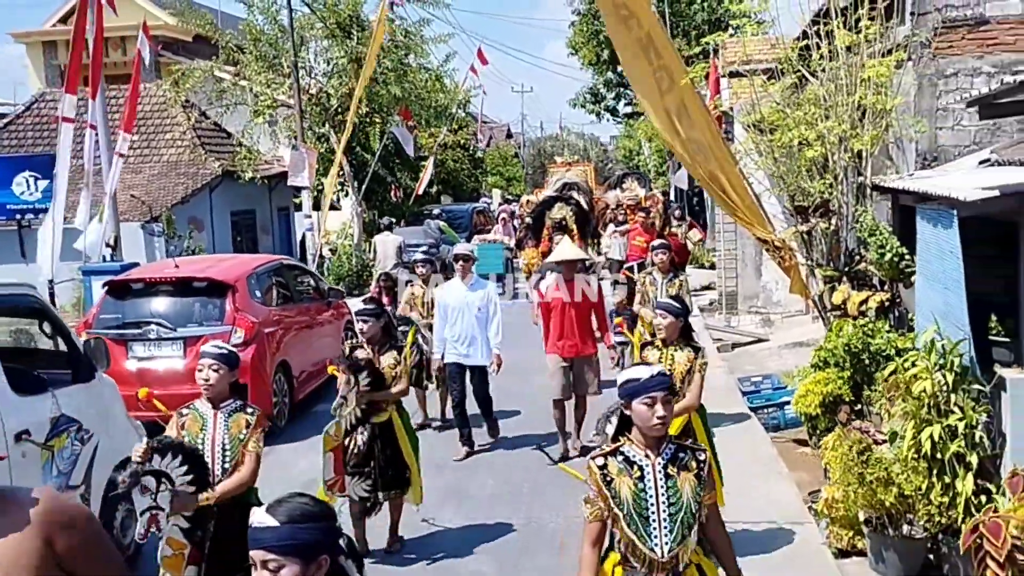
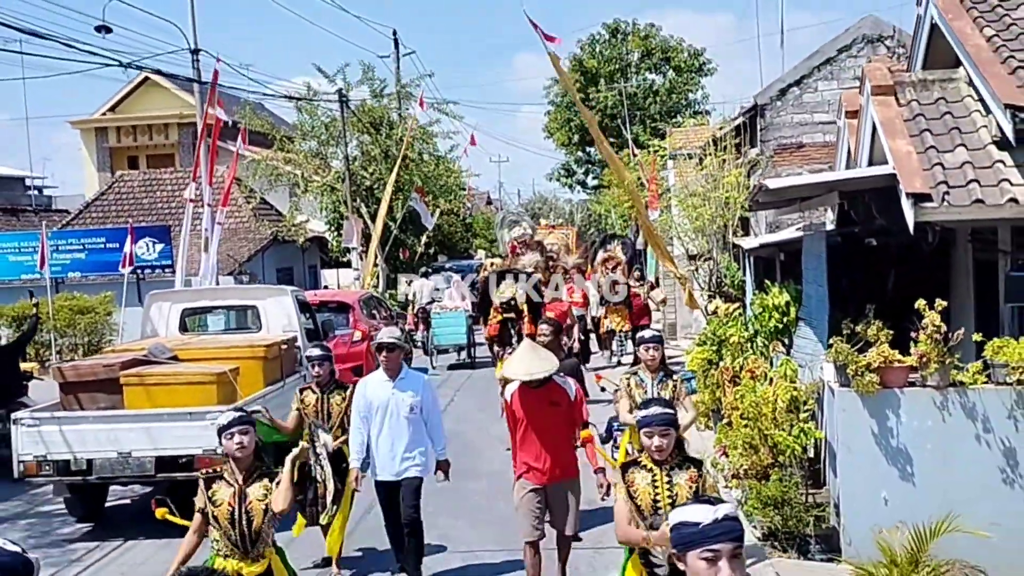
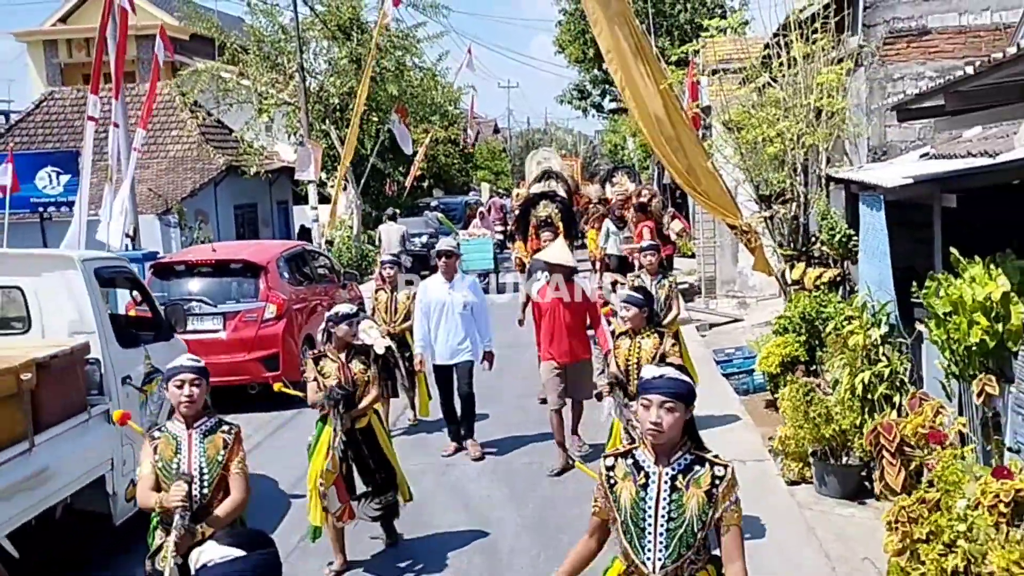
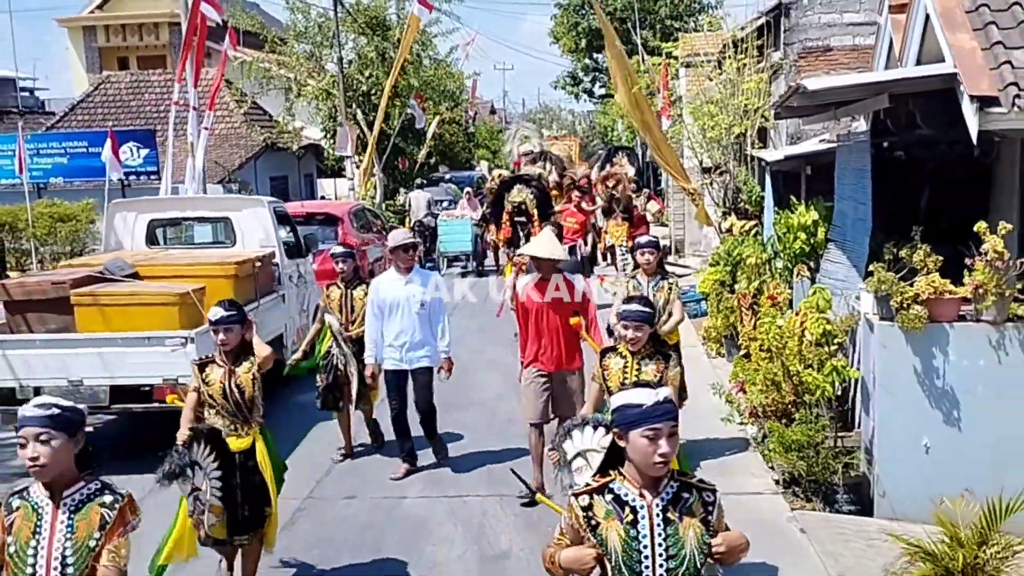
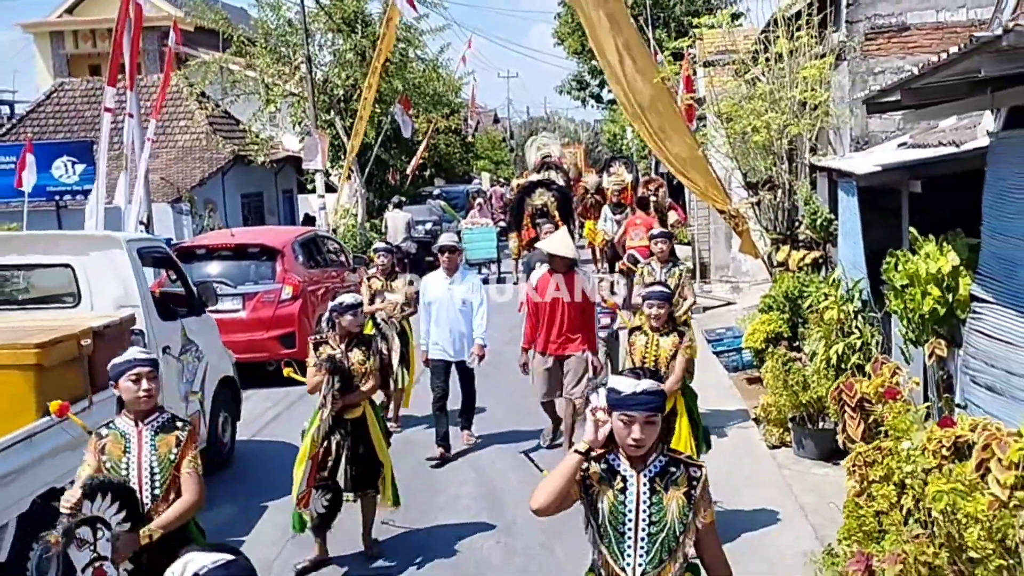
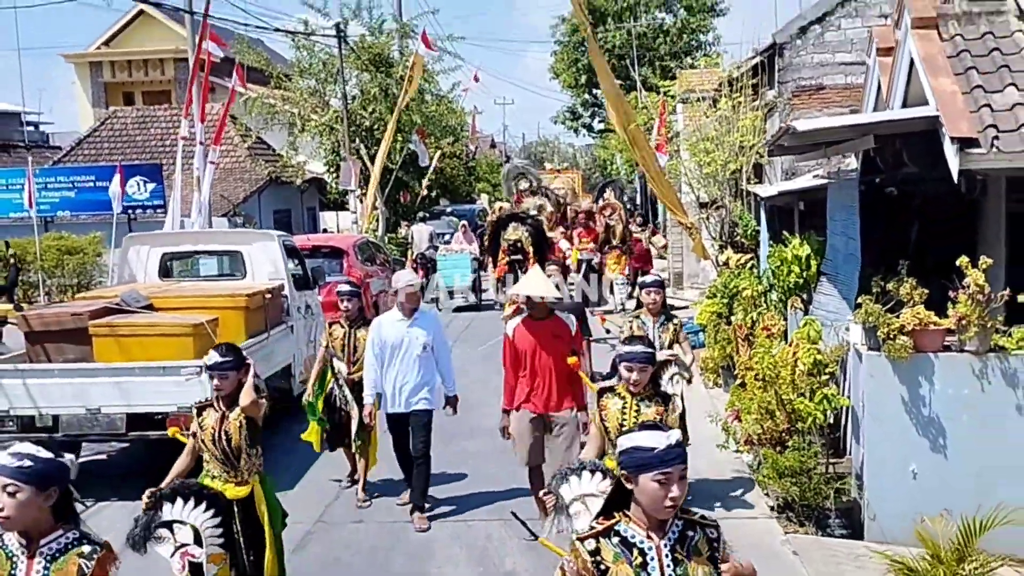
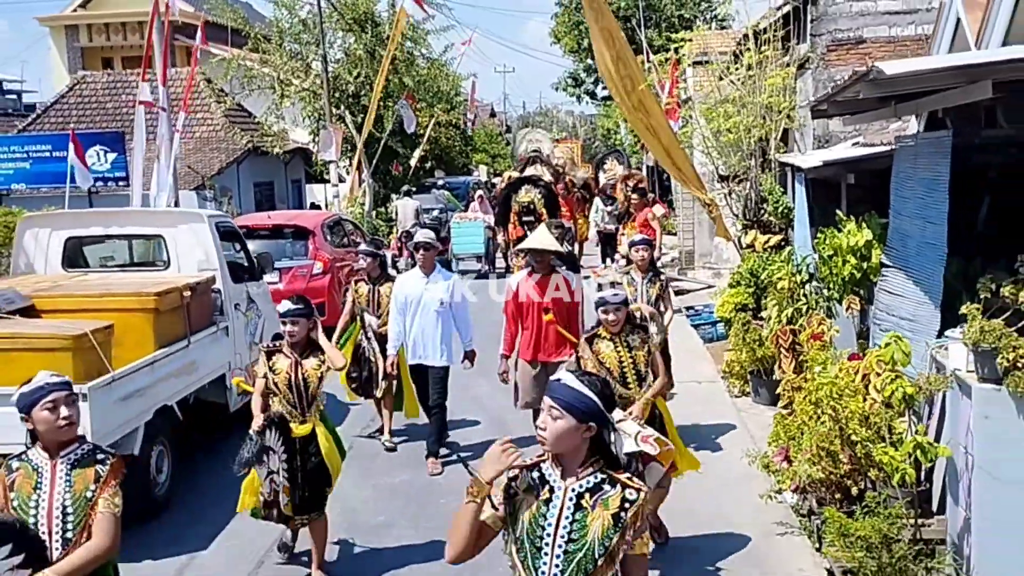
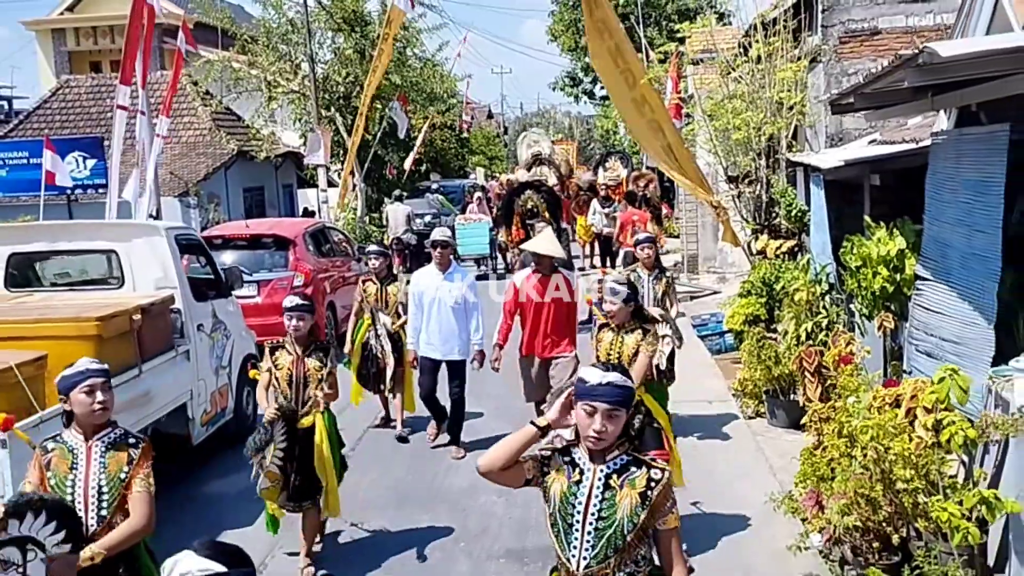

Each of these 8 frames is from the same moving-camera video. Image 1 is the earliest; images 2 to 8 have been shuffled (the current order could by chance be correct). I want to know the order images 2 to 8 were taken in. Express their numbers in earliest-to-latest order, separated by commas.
3, 5, 8, 7, 4, 6, 2
